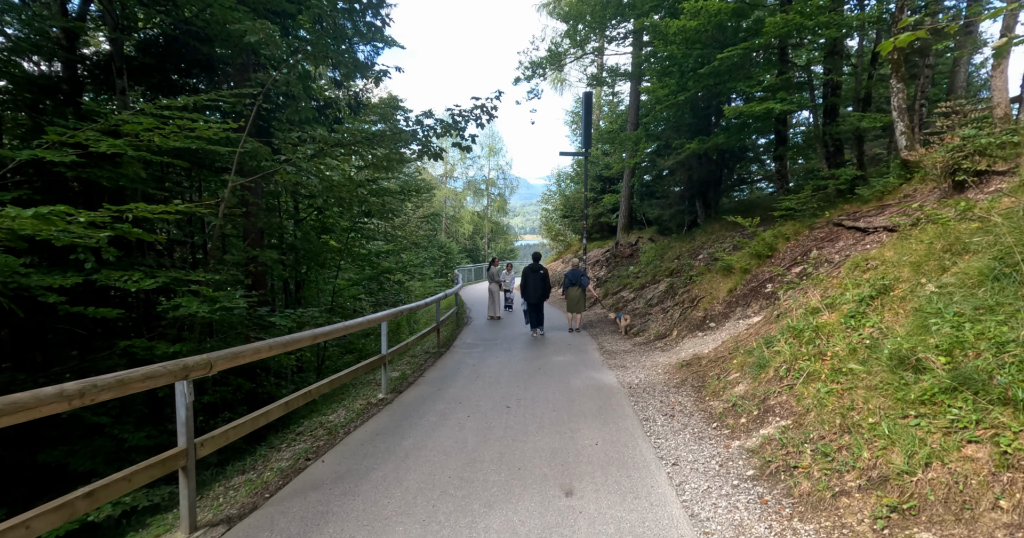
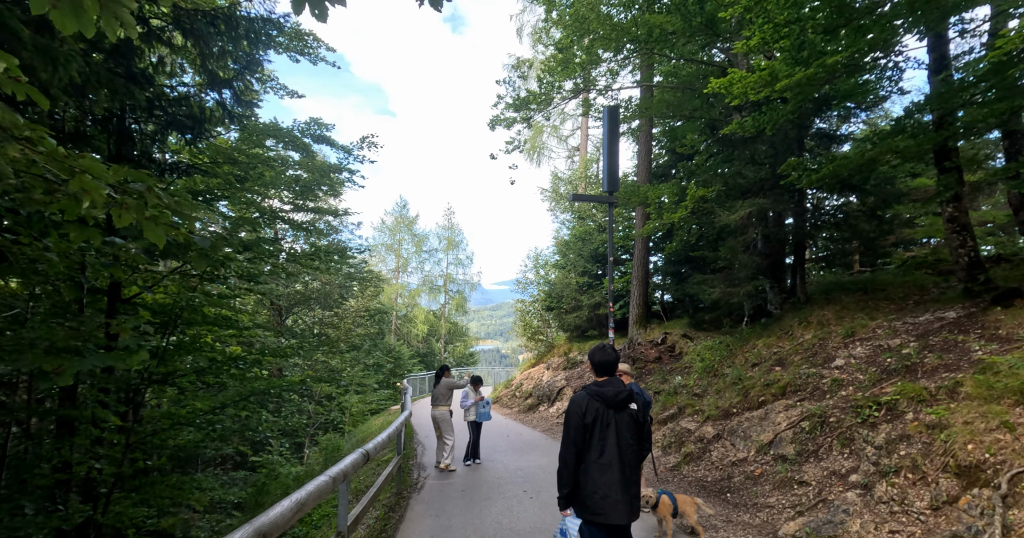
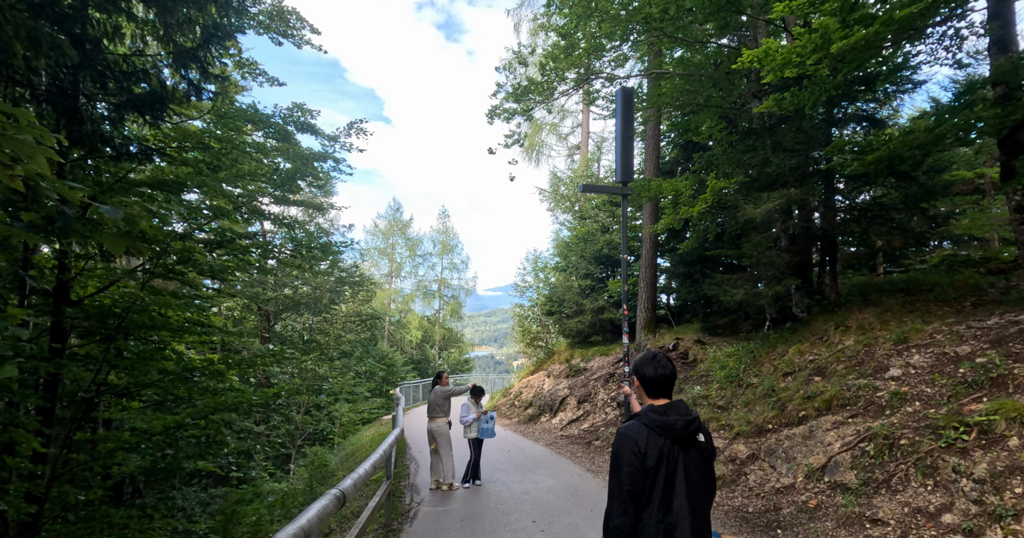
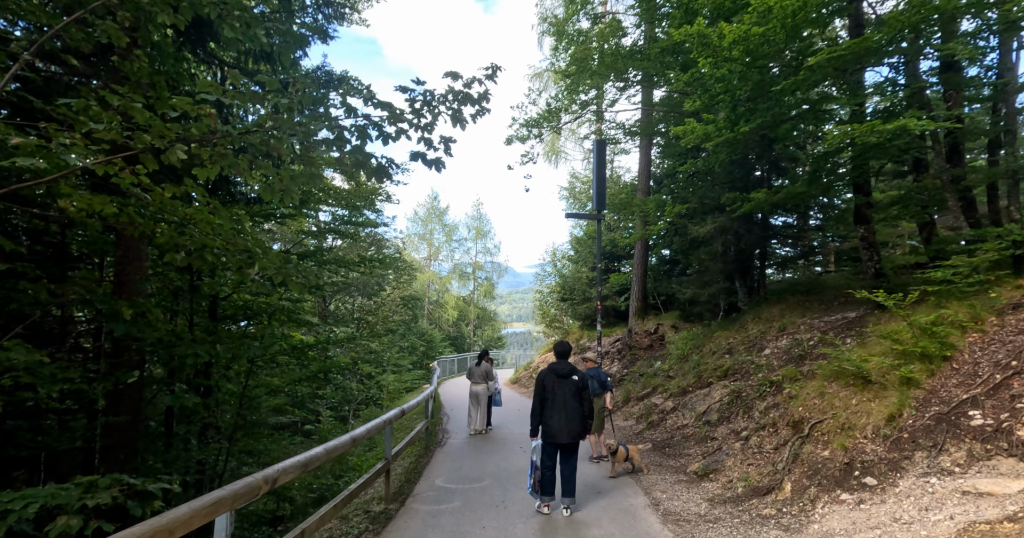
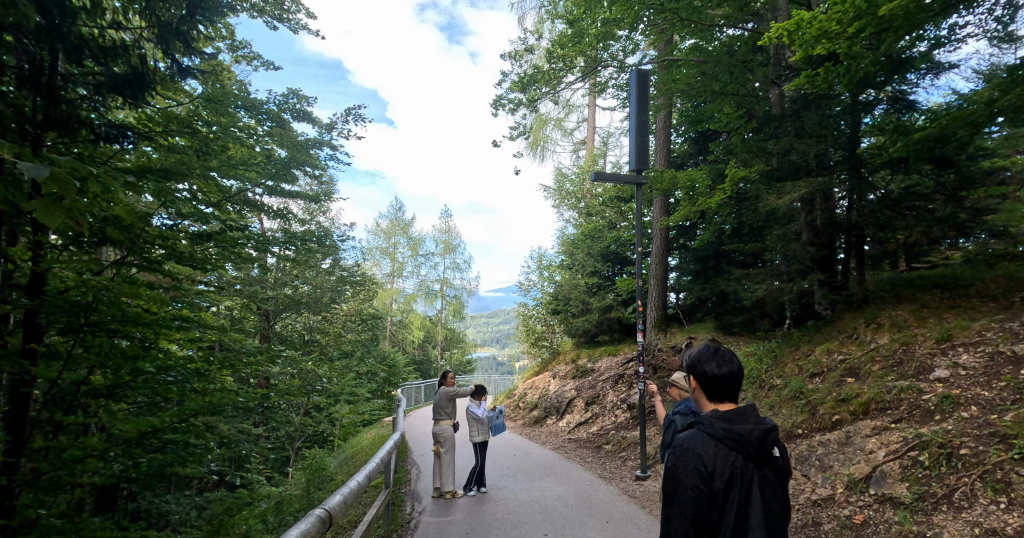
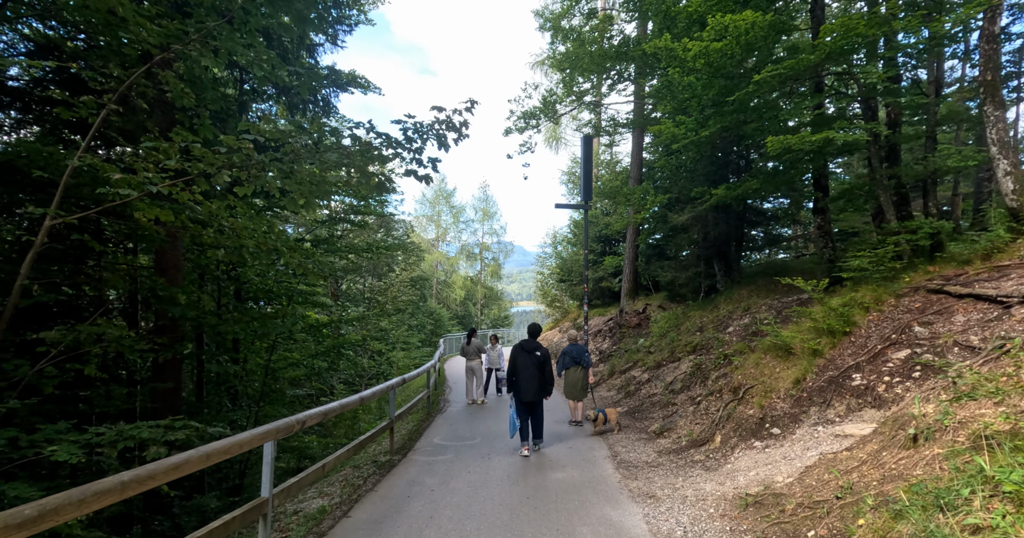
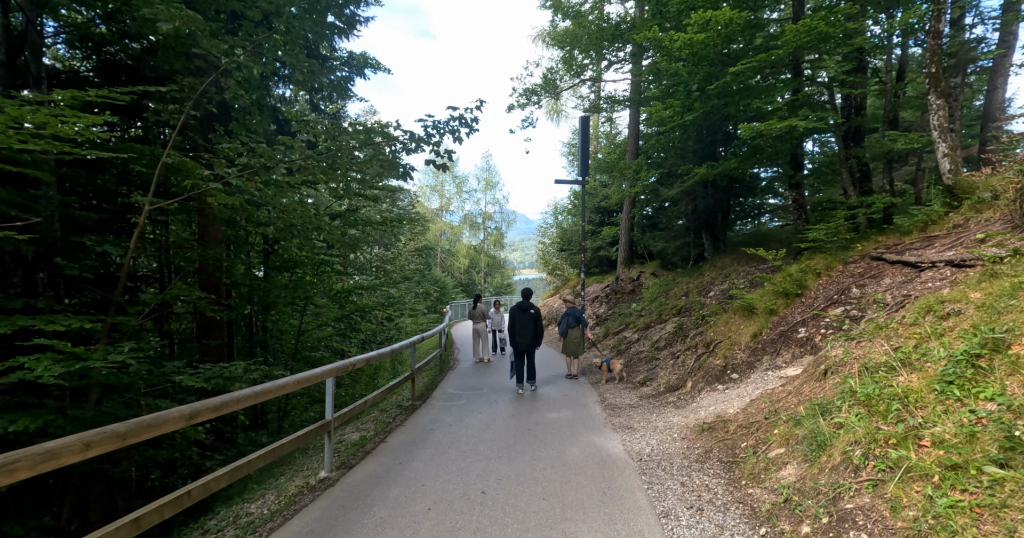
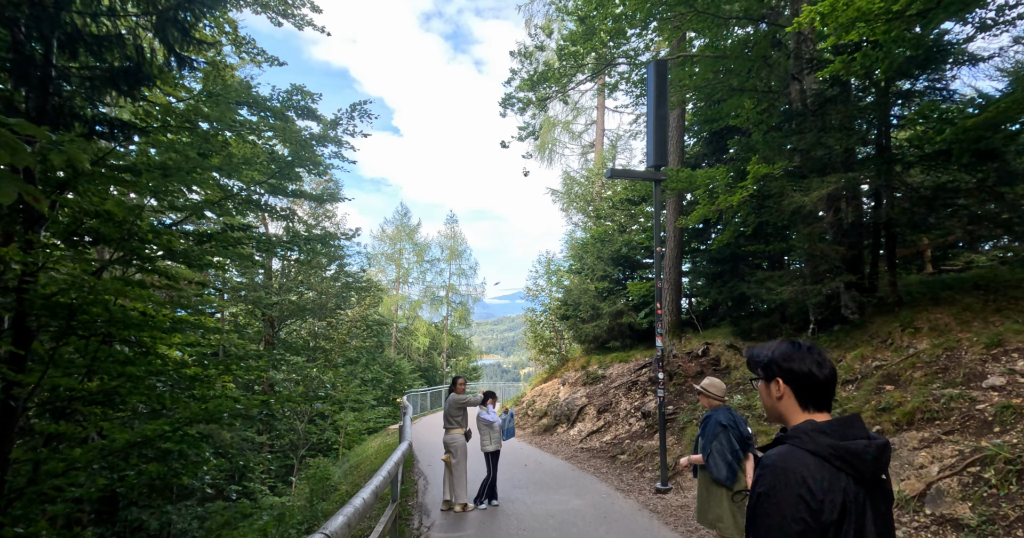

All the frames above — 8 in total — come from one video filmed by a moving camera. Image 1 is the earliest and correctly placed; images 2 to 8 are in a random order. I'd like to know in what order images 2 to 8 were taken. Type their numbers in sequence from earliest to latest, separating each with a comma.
7, 6, 4, 2, 3, 5, 8
